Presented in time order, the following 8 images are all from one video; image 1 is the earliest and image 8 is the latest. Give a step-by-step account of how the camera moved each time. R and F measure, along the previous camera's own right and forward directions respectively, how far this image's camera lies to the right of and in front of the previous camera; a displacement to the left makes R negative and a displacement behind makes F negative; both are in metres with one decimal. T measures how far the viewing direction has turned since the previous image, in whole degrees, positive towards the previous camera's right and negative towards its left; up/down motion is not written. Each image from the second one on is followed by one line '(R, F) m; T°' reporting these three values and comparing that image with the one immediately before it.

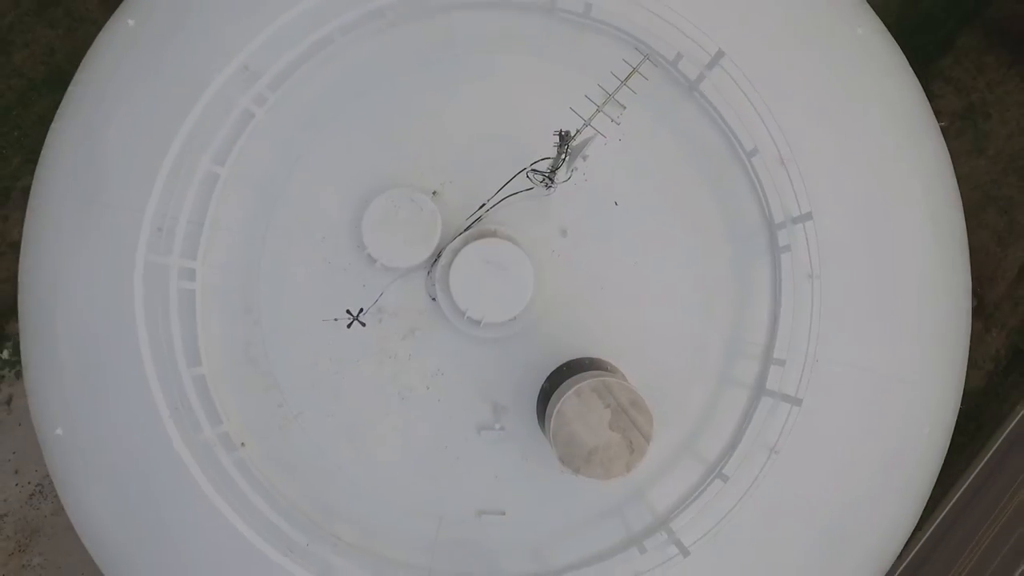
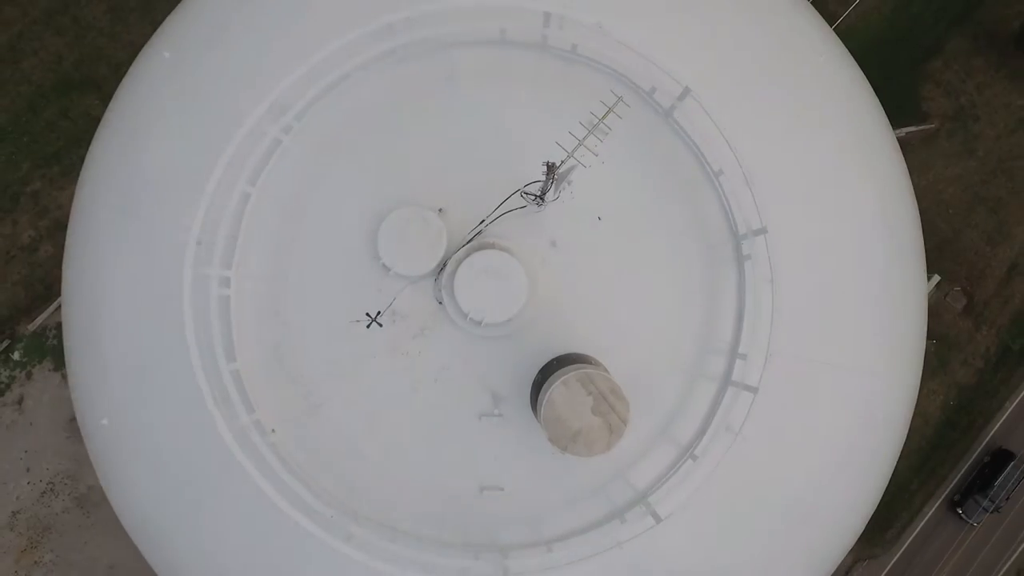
(0.0, -0.2) m; 0°
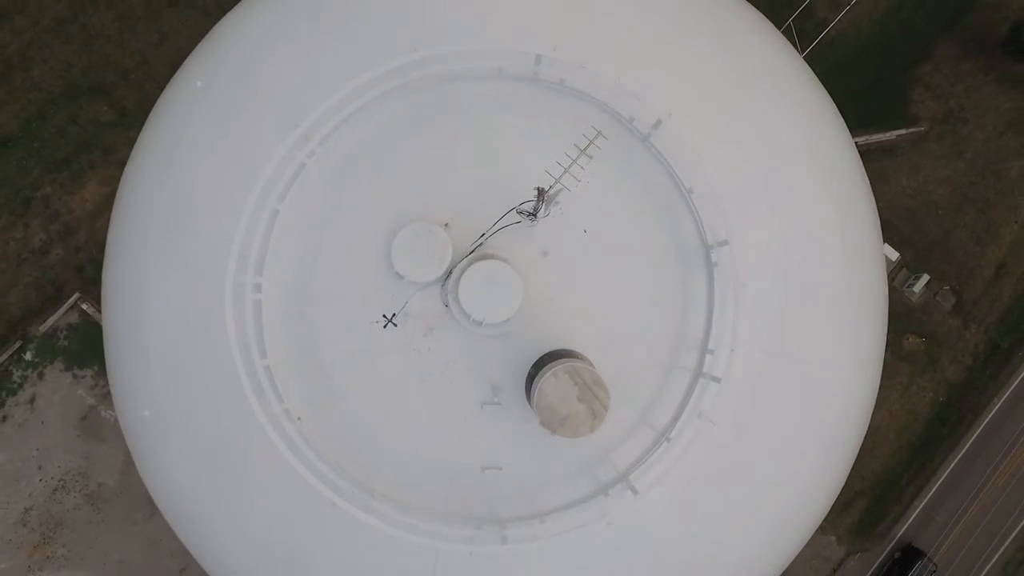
(0.0, -0.2) m; 0°
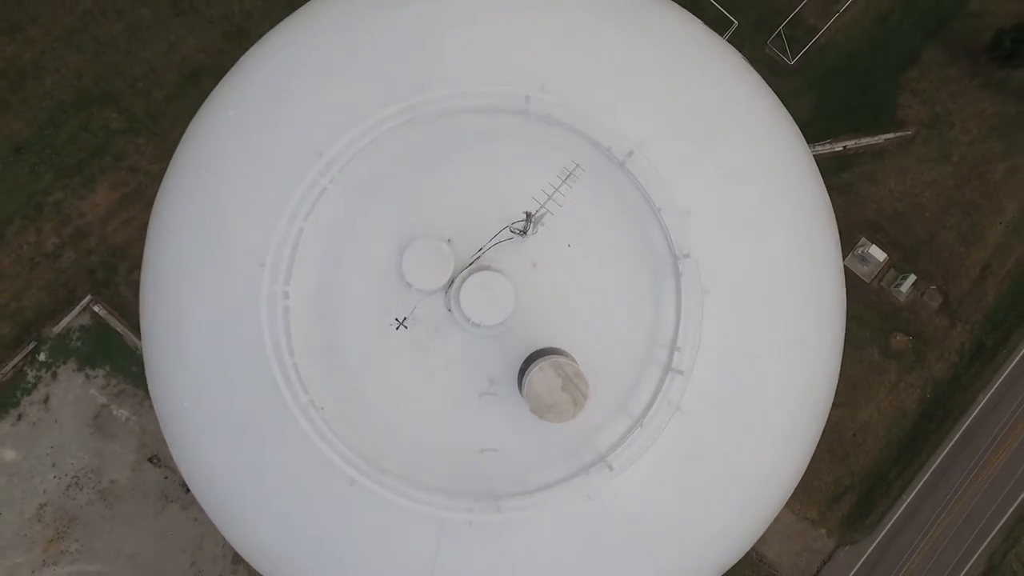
(0.0, -0.3) m; 0°
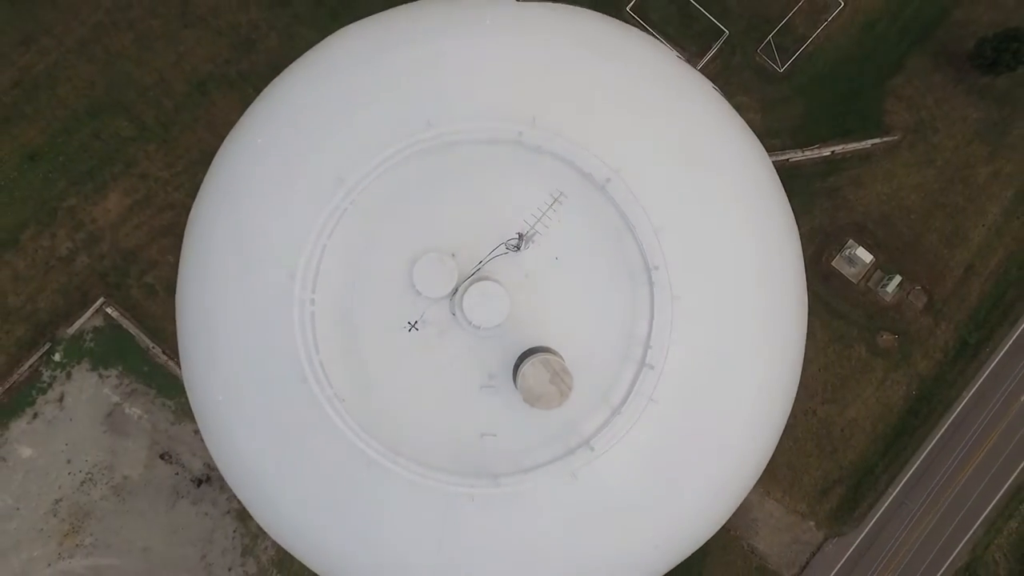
(0.0, -0.3) m; 0°
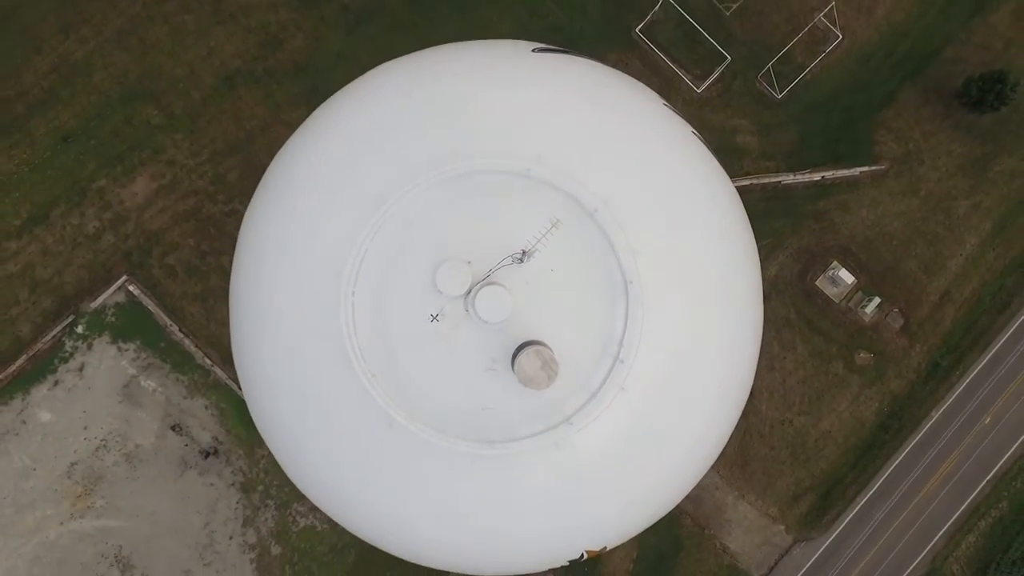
(0.0, -0.6) m; 0°
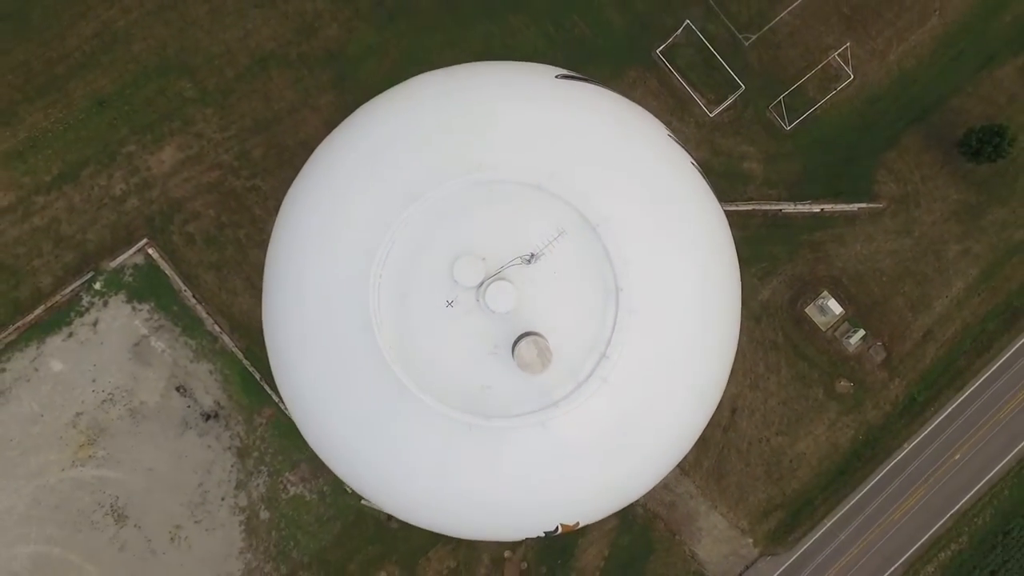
(0.0, -0.4) m; 0°
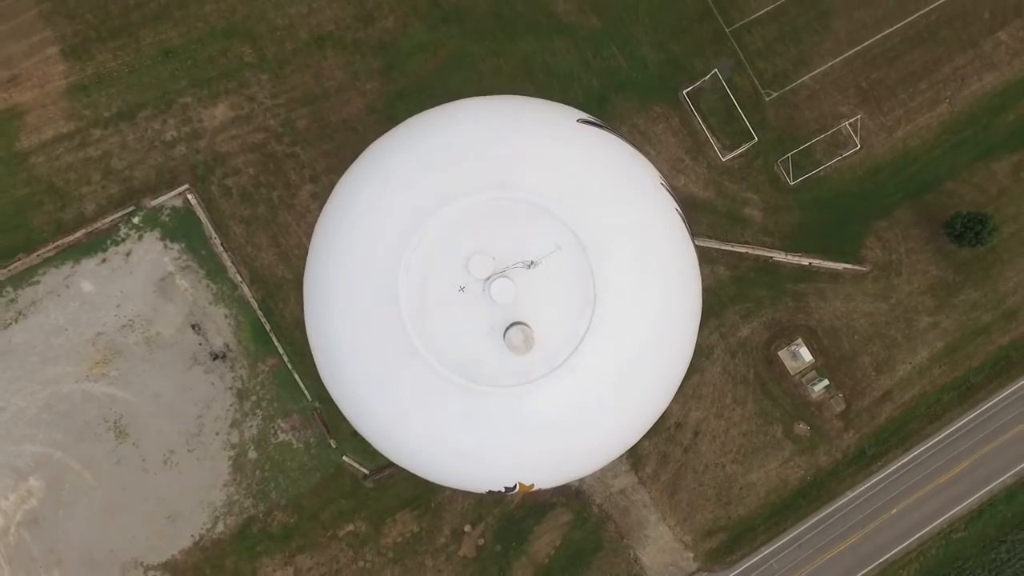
(0.0, -0.9) m; 0°
